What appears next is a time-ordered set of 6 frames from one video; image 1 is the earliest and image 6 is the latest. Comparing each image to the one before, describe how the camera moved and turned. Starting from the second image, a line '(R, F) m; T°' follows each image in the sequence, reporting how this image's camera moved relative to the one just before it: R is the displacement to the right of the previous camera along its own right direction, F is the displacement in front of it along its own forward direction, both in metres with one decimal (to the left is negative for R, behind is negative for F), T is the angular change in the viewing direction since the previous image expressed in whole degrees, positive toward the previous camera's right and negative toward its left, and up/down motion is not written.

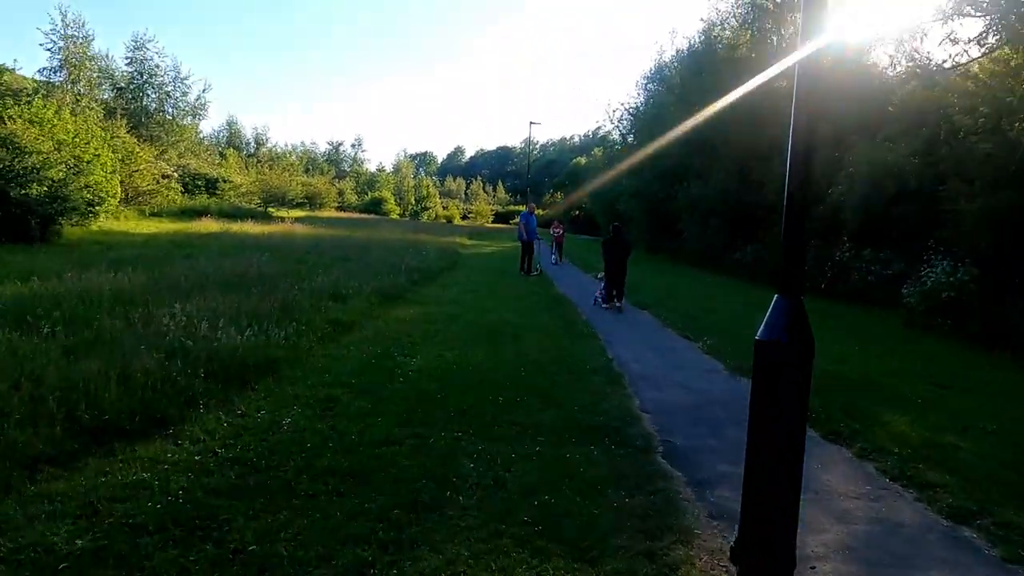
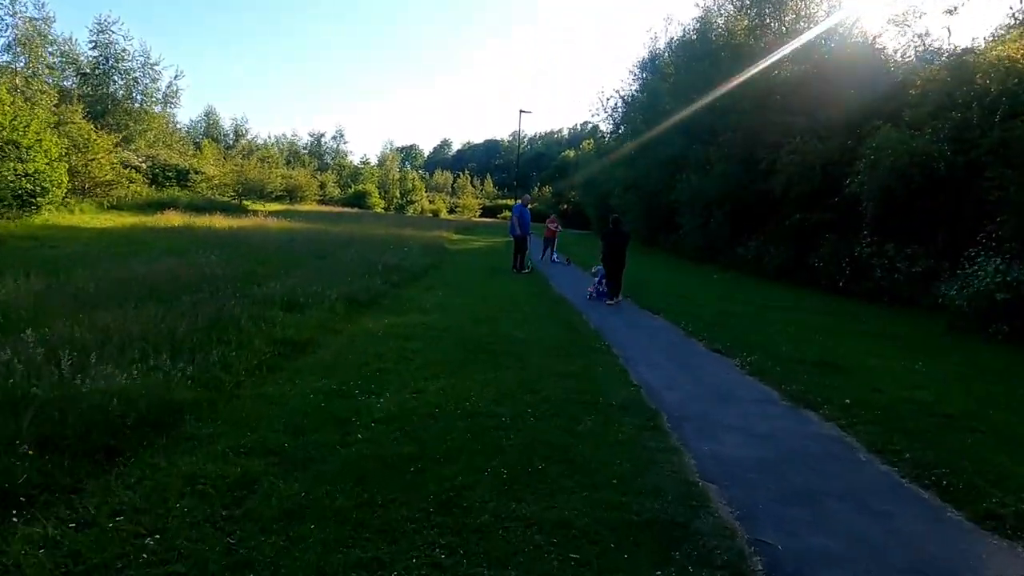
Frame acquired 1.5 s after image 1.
(-0.1, +2.3) m; +1°
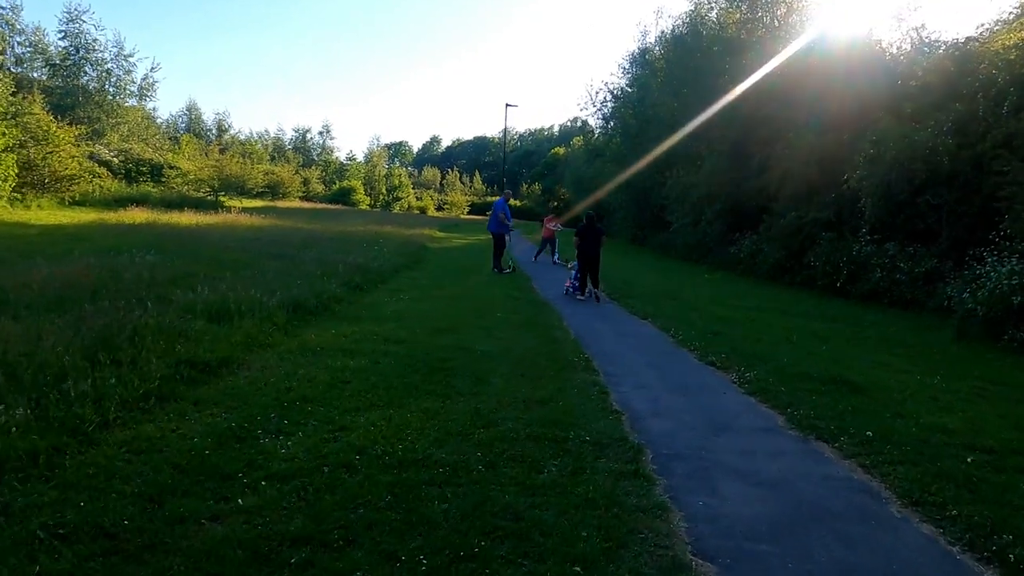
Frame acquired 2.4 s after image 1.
(+0.3, +1.3) m; +1°
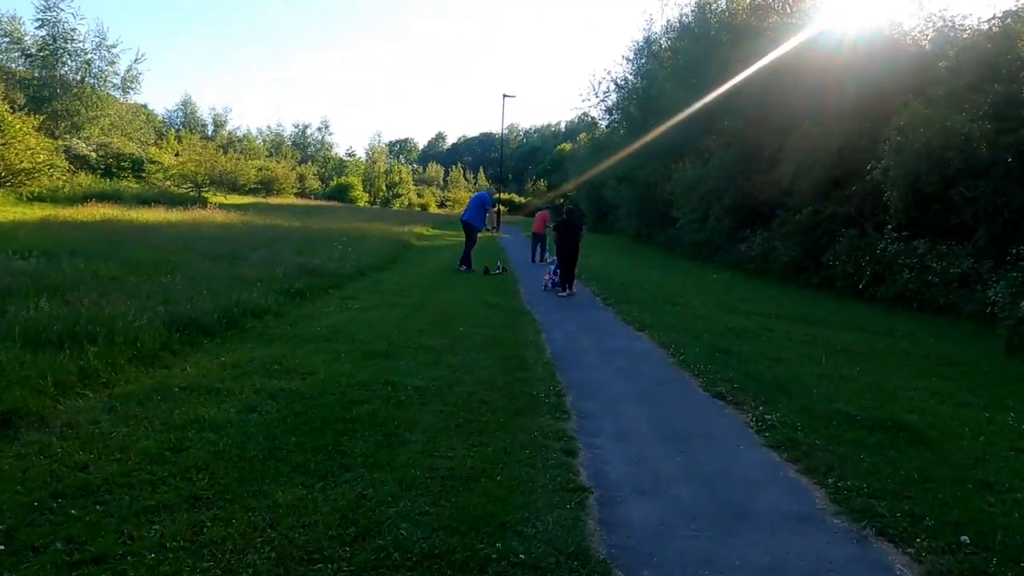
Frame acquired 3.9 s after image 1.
(+0.6, +2.1) m; -1°
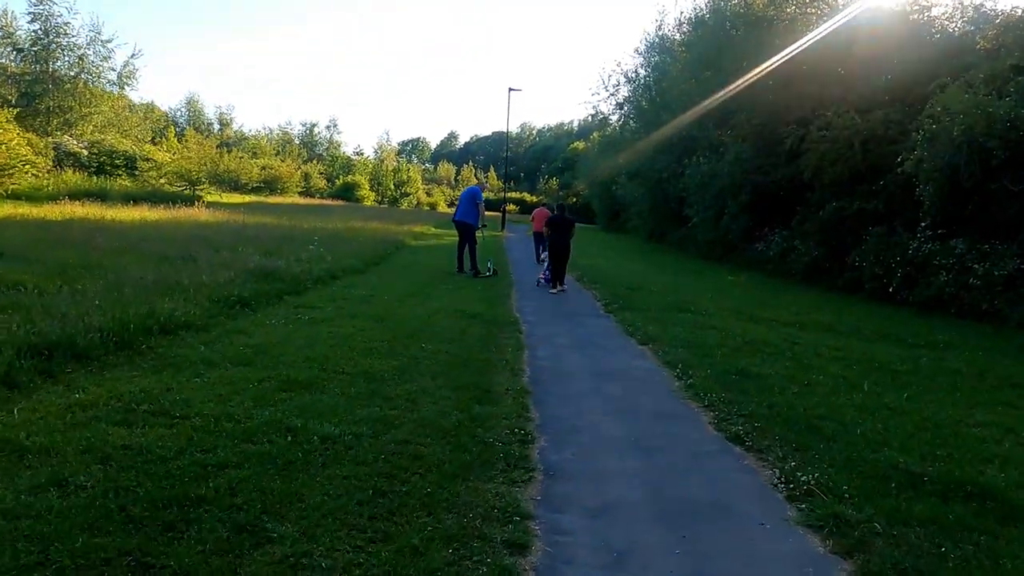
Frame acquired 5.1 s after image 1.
(+0.5, +1.7) m; -1°
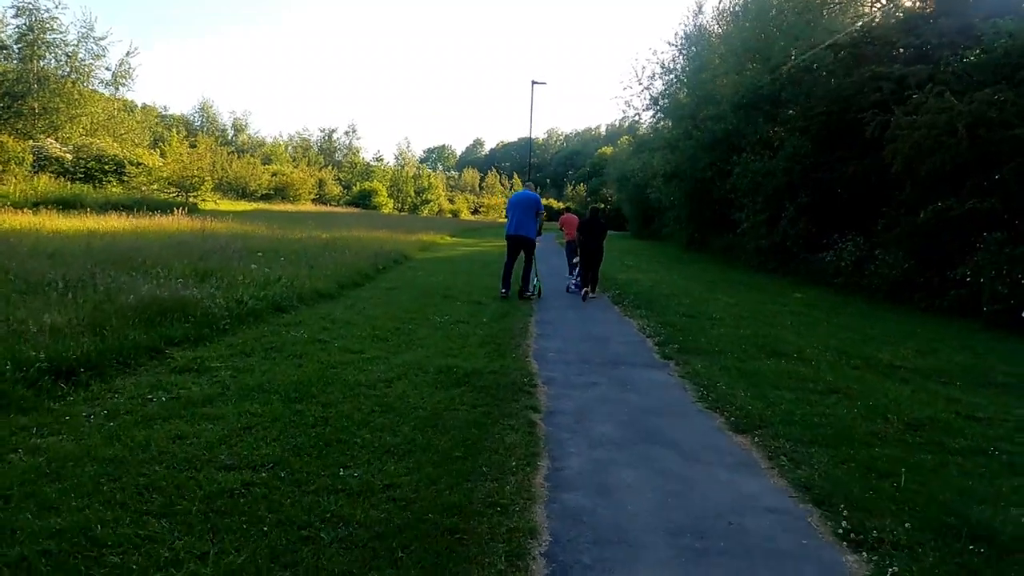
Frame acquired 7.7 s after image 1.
(+0.1, +4.1) m; -2°
